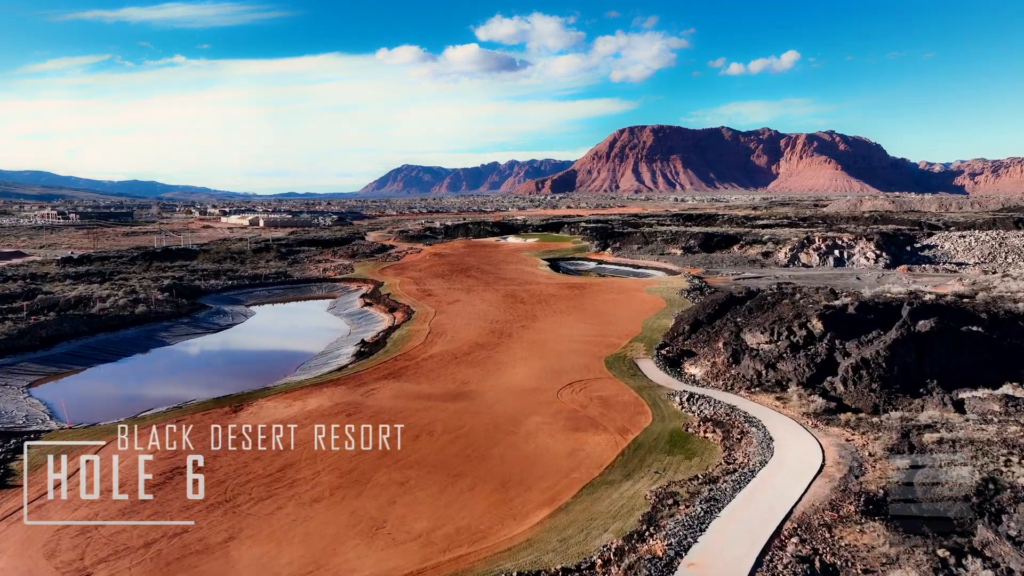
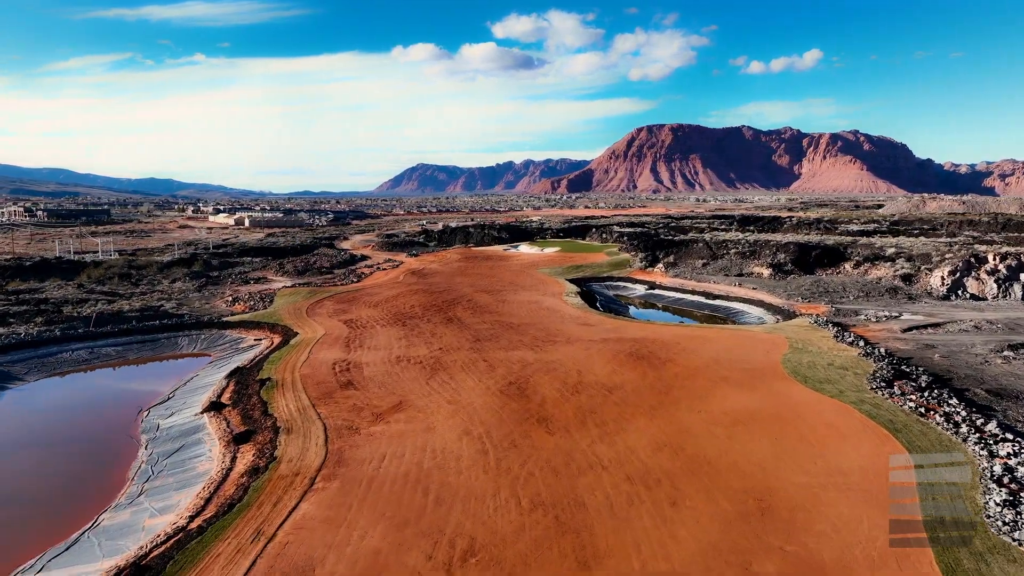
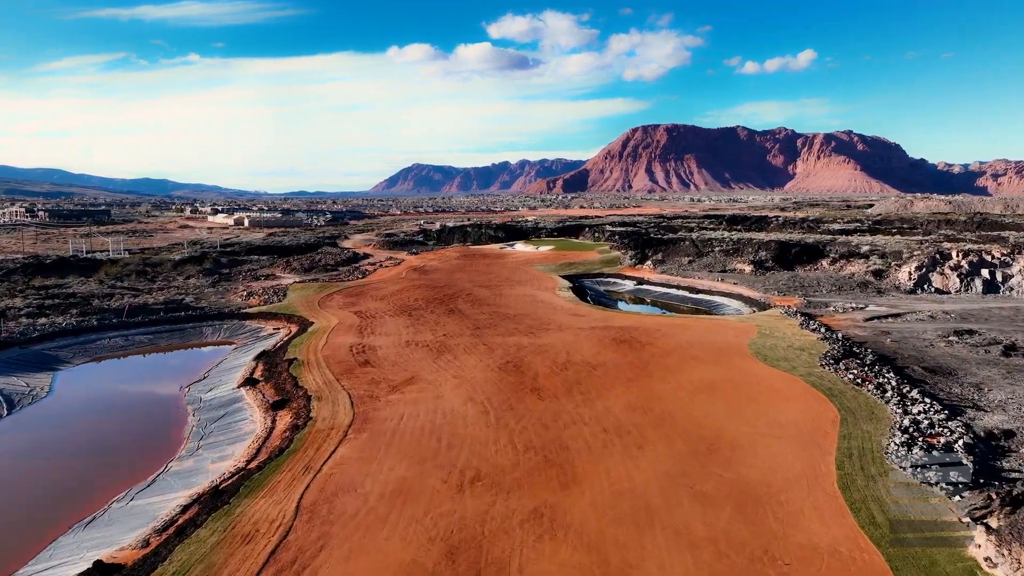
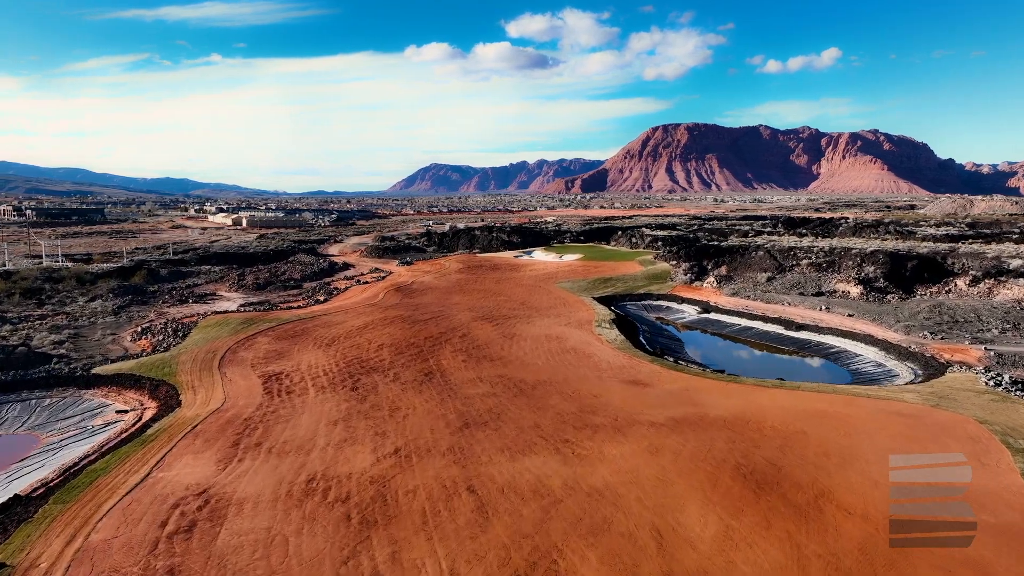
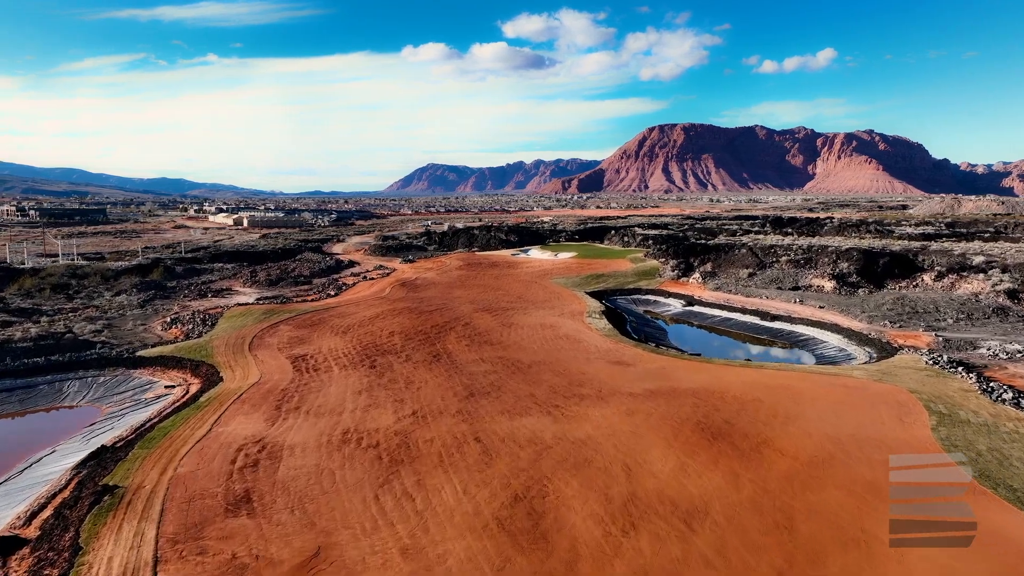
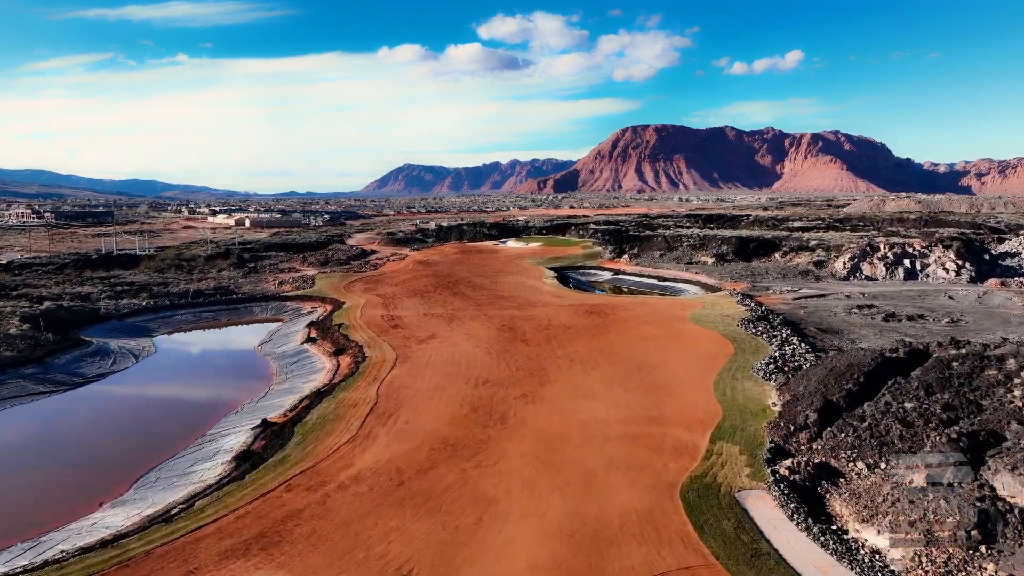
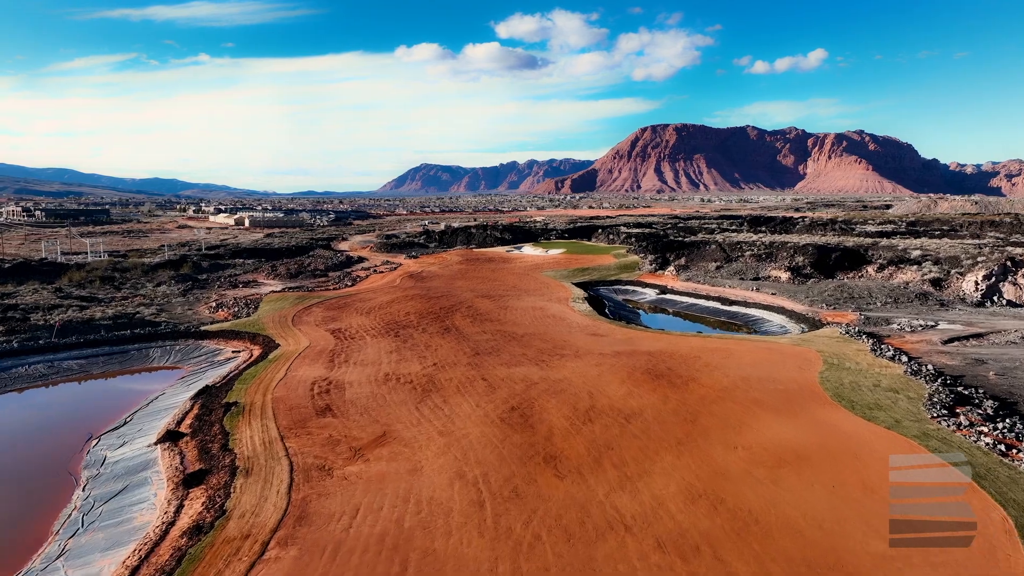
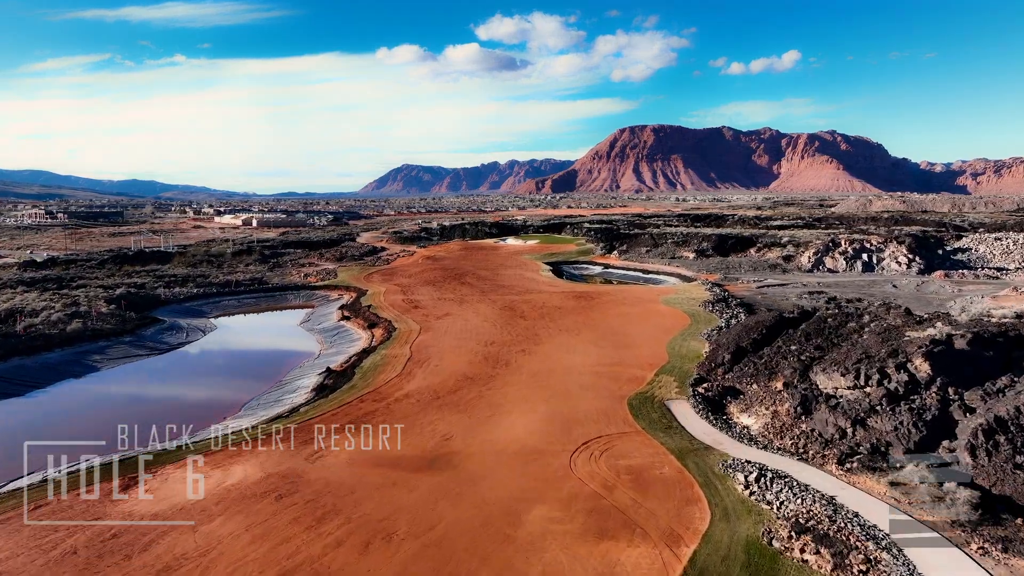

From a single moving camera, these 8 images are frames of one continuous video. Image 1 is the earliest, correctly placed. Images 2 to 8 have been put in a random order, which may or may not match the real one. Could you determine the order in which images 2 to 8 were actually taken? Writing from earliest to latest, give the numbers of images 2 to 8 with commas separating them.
8, 6, 3, 2, 7, 5, 4
